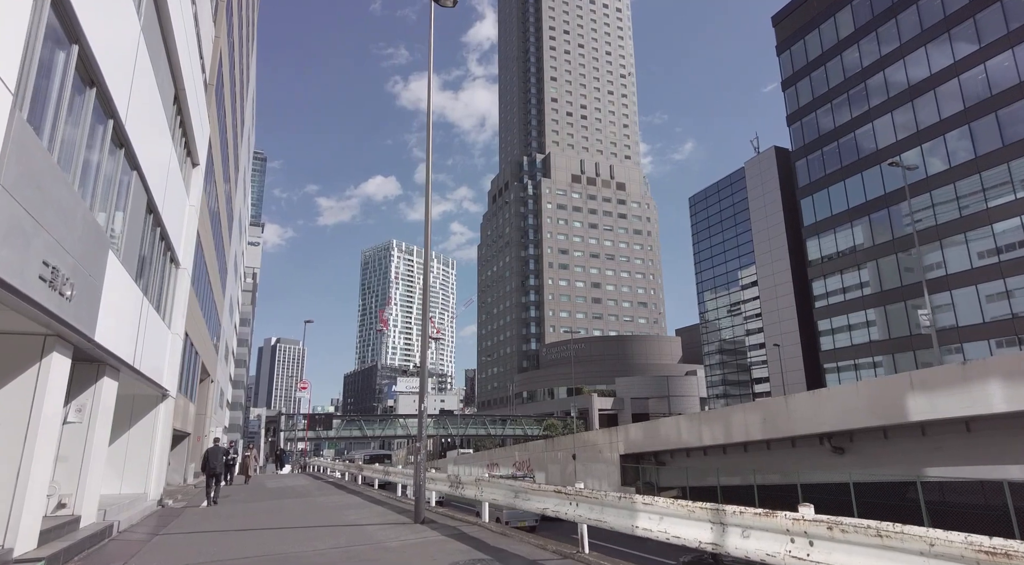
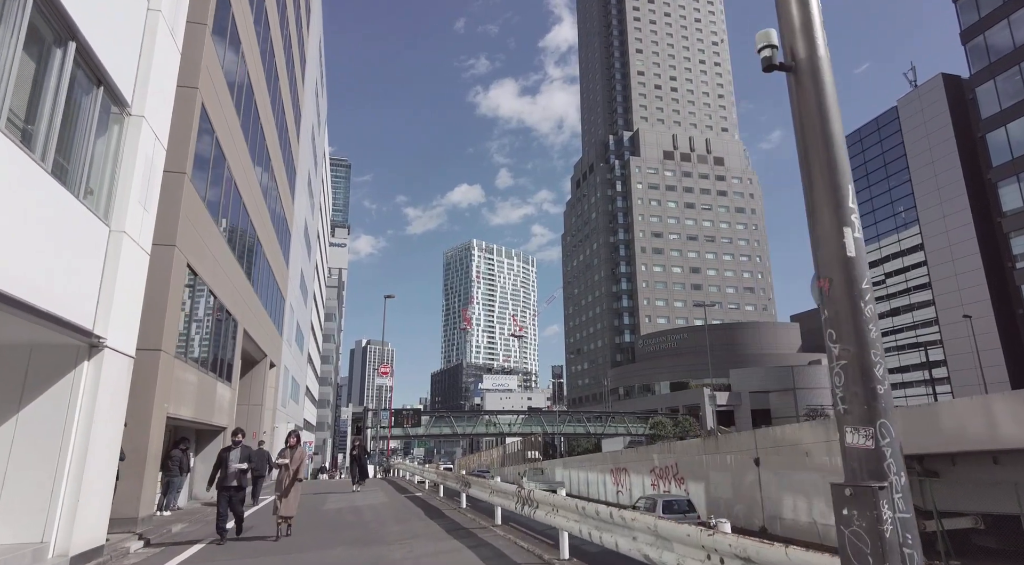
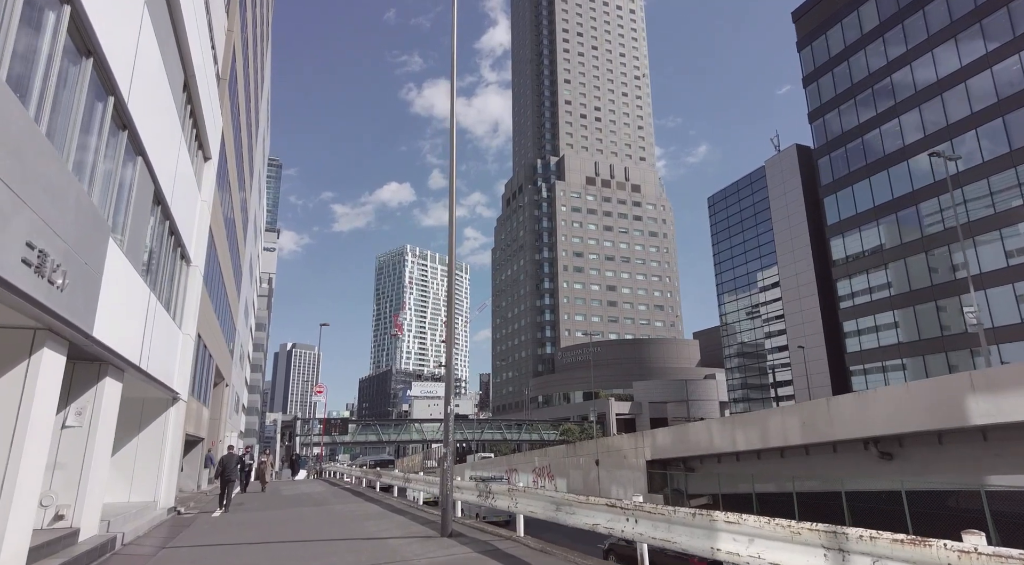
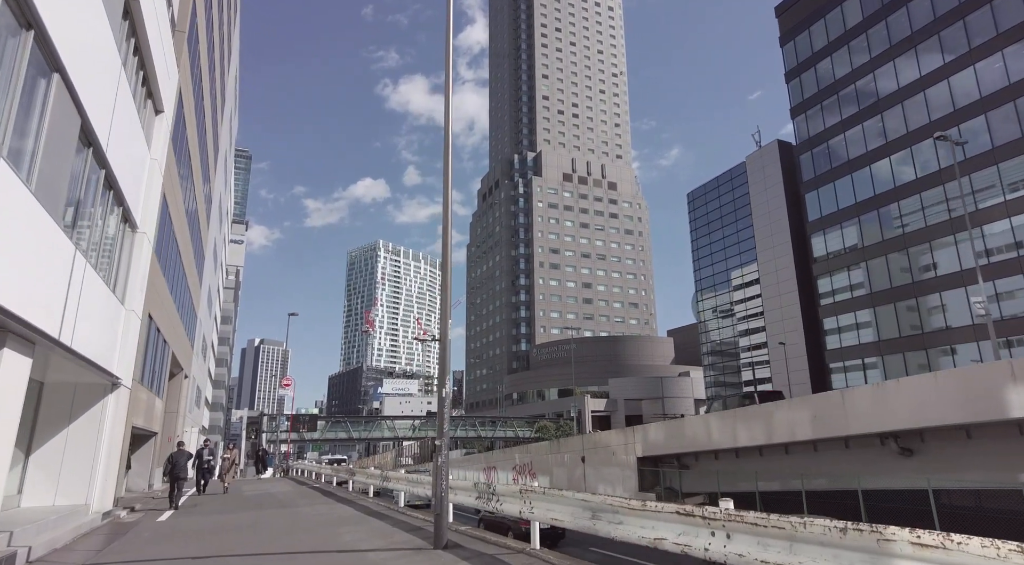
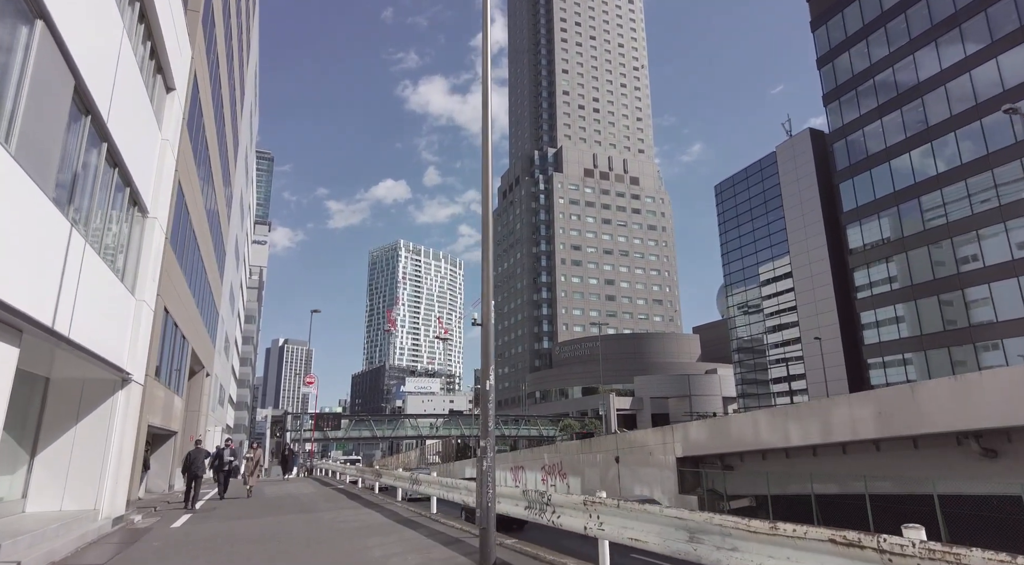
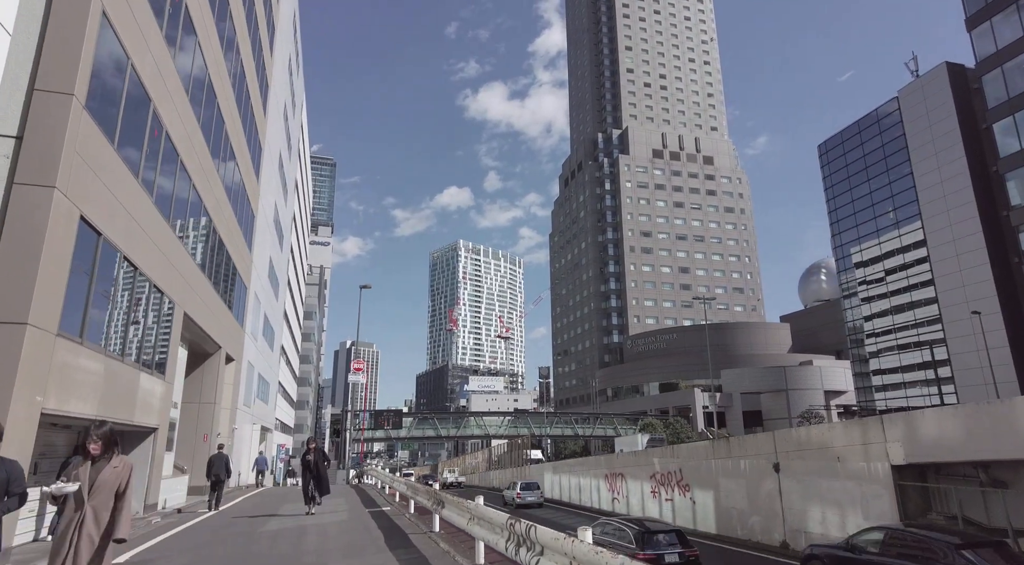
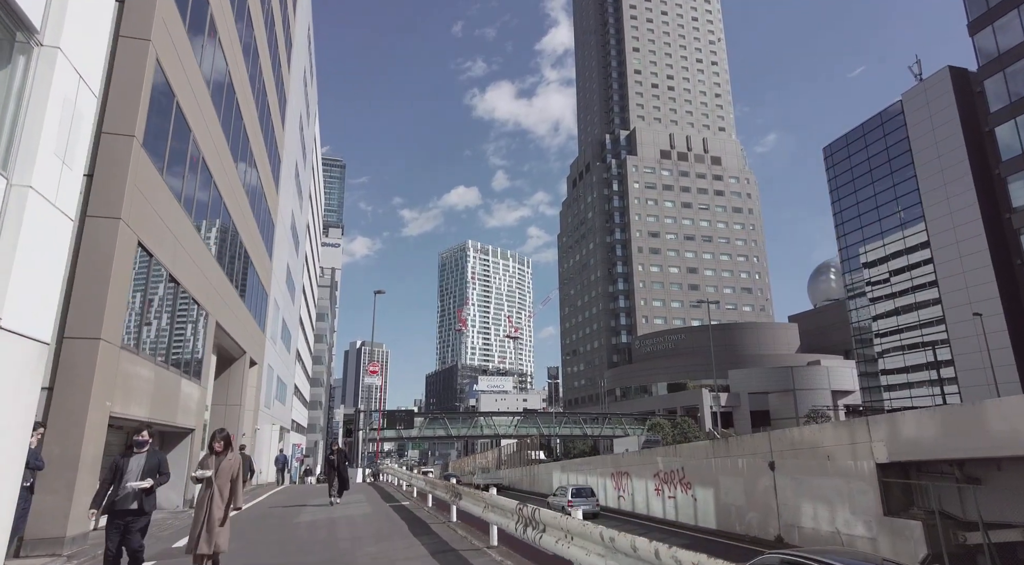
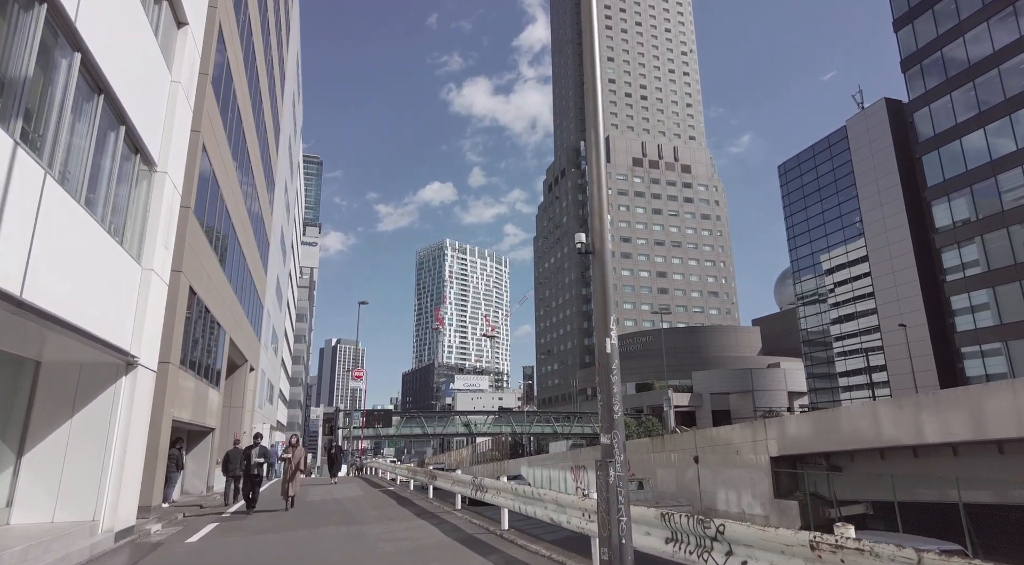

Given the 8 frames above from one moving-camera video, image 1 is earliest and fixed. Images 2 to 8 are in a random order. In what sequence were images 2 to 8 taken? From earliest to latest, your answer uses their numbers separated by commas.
3, 4, 5, 8, 2, 7, 6
